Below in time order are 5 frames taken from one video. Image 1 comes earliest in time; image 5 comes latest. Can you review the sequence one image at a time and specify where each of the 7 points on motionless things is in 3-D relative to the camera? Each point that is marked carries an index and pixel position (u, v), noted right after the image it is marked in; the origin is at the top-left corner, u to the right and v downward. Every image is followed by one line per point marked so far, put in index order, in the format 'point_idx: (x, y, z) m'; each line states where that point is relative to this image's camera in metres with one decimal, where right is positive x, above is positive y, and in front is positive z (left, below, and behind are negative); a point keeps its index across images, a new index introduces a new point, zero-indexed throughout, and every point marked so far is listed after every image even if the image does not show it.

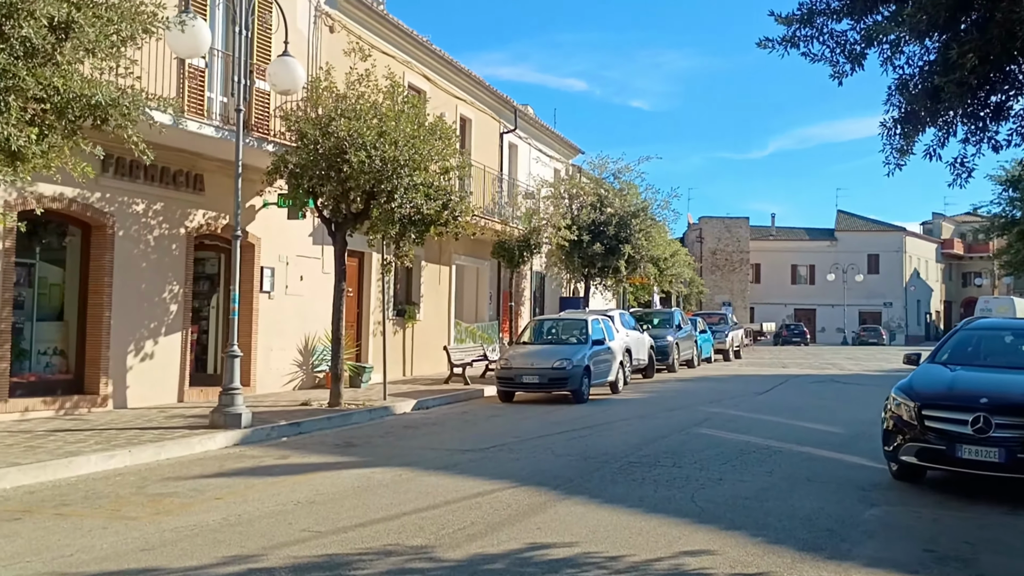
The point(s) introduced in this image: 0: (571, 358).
0: (+0.8, -1.0, +15.9) m
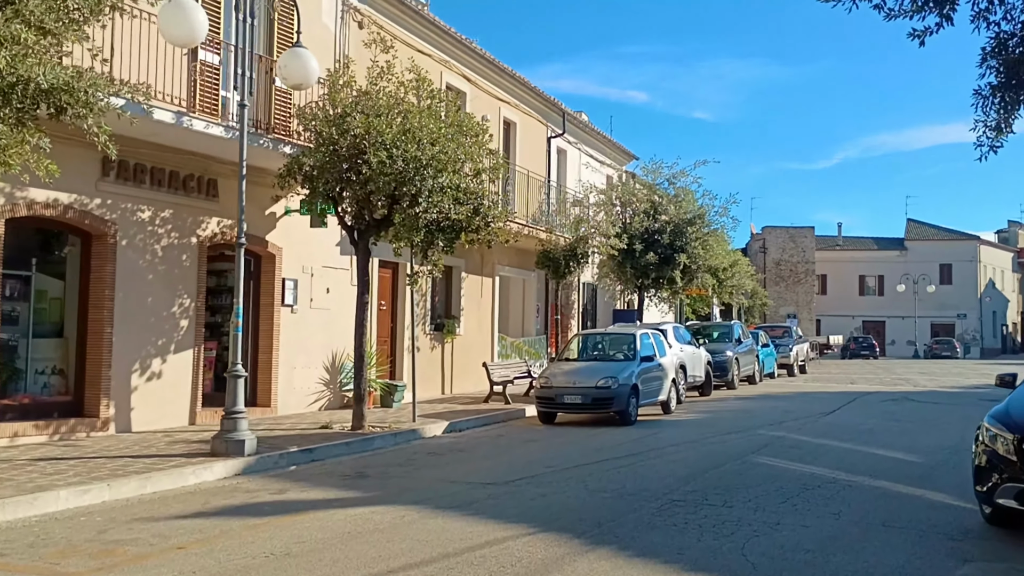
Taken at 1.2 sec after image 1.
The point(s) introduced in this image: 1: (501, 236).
0: (+1.3, -1.1, +14.6) m
1: (-0.1, +0.6, +13.9) m
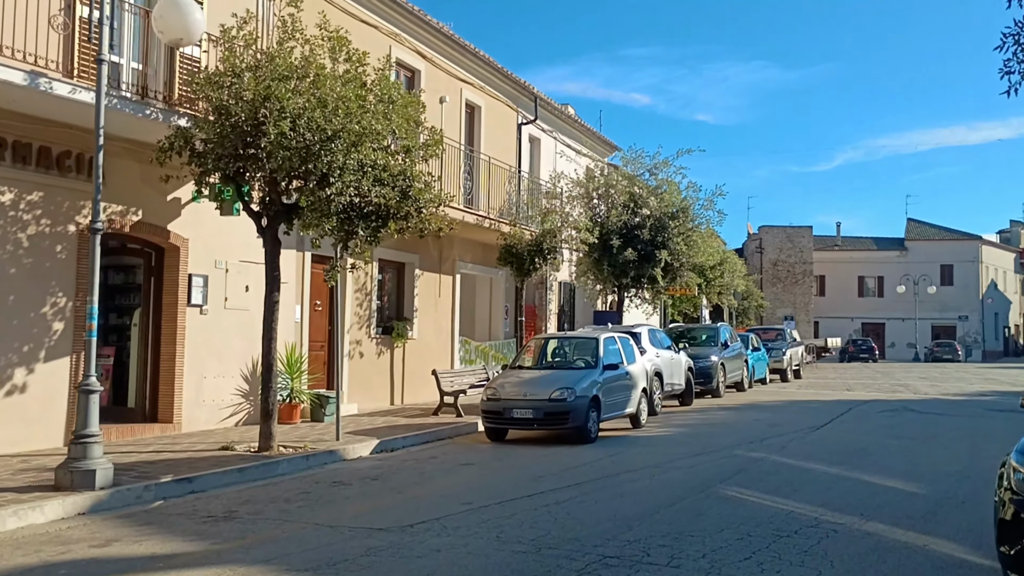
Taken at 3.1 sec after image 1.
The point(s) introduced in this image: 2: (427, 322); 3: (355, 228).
0: (+0.7, -1.1, +12.7) m
1: (-0.8, +0.6, +12.0) m
2: (-1.3, -0.5, +18.2) m
3: (-1.5, +0.6, +11.1) m
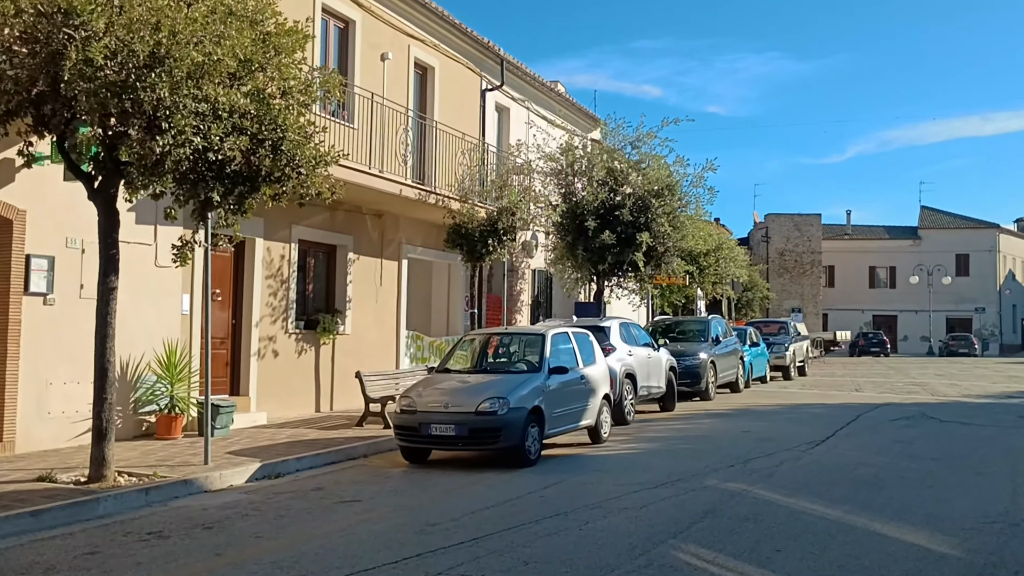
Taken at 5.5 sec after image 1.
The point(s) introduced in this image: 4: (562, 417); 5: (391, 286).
0: (0.0, -0.9, +10.1) m
1: (-1.5, +0.8, +9.4) m
2: (-2.0, -0.4, +15.7) m
3: (-2.2, +0.7, +8.6) m
4: (+0.5, -1.2, +11.1) m
5: (-1.7, 0.0, +16.4) m
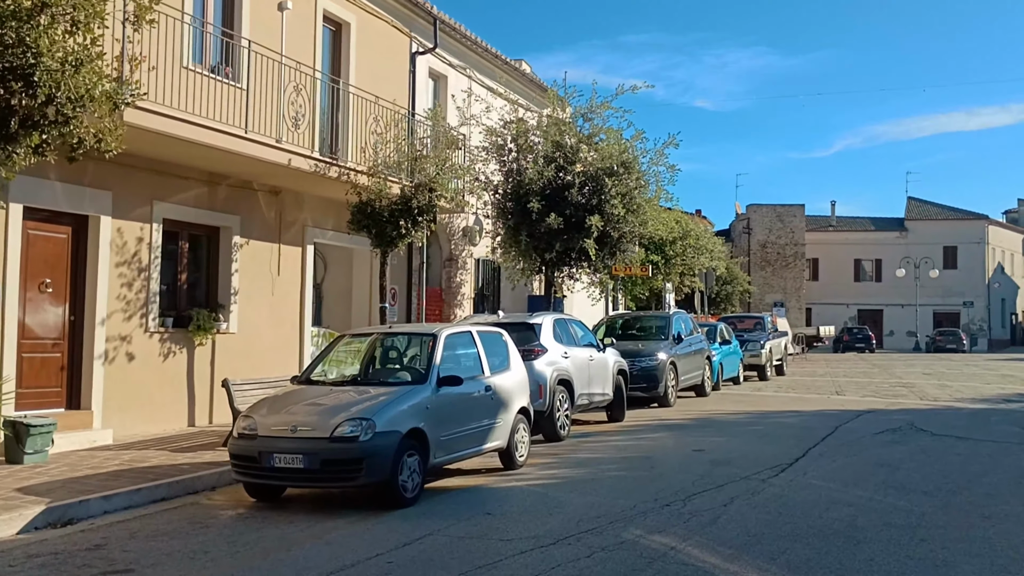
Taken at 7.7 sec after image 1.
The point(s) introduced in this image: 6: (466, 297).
0: (-0.9, -0.8, +7.7) m
1: (-2.3, +0.9, +7.0) m
2: (-2.9, -0.2, +13.3) m
3: (-3.0, +0.8, +6.2) m
4: (-0.4, -1.1, +8.8) m
5: (-2.6, +0.2, +14.1) m
6: (-0.7, -0.2, +18.8) m
